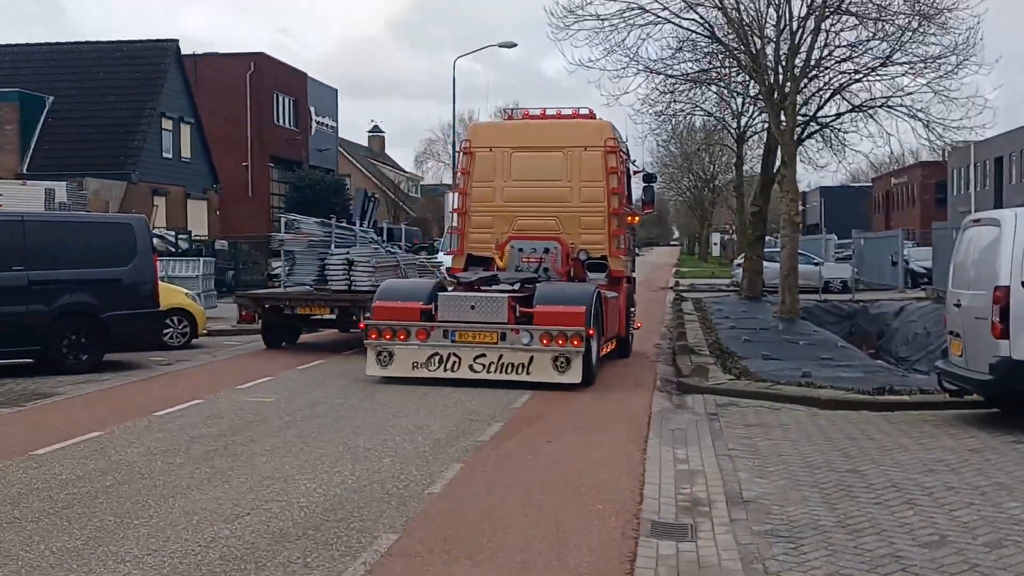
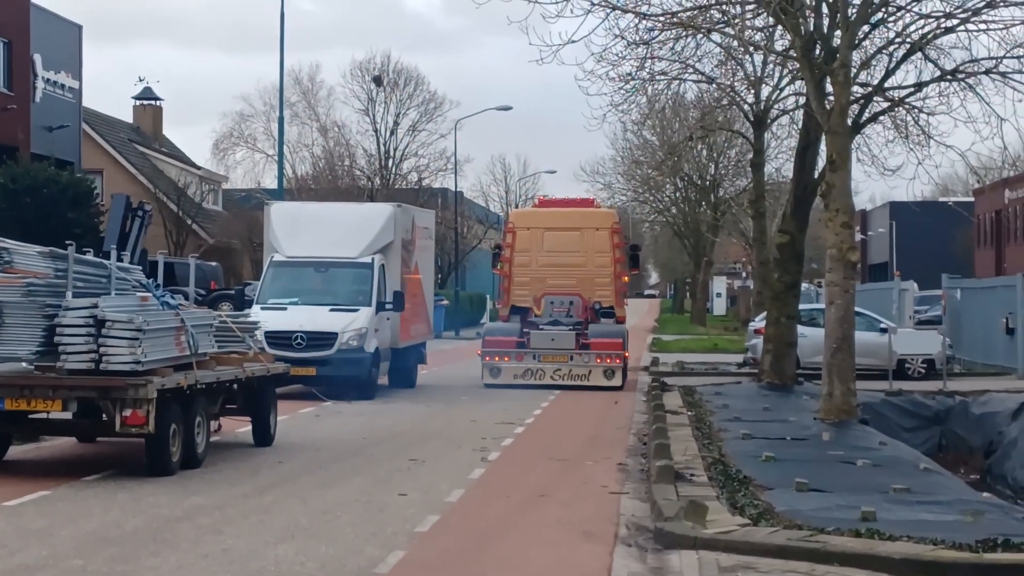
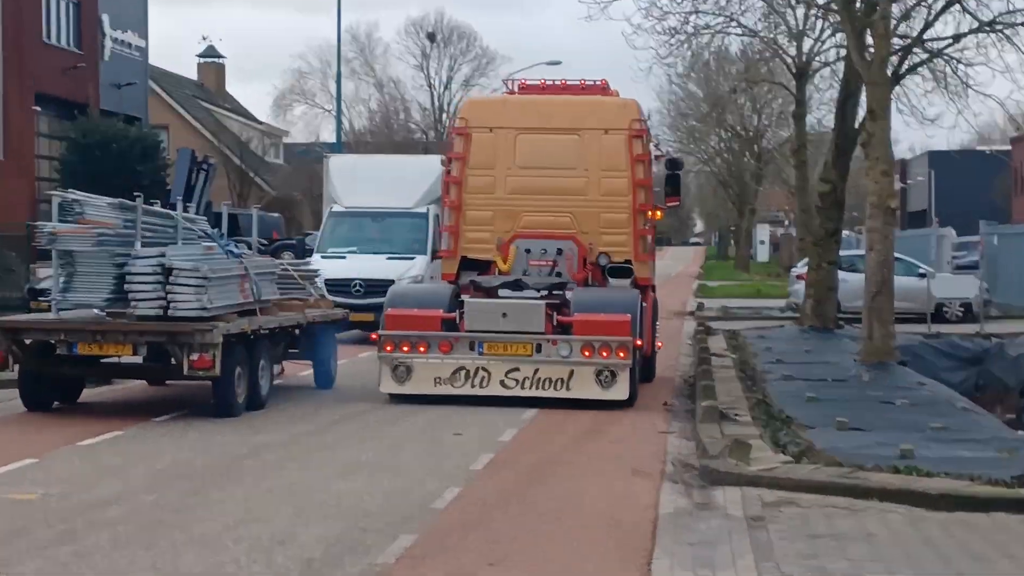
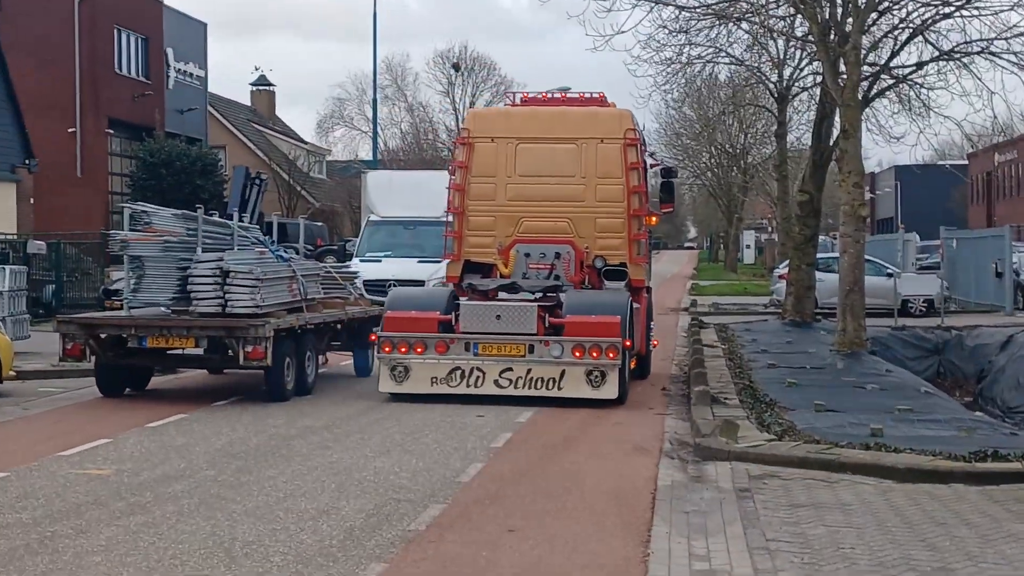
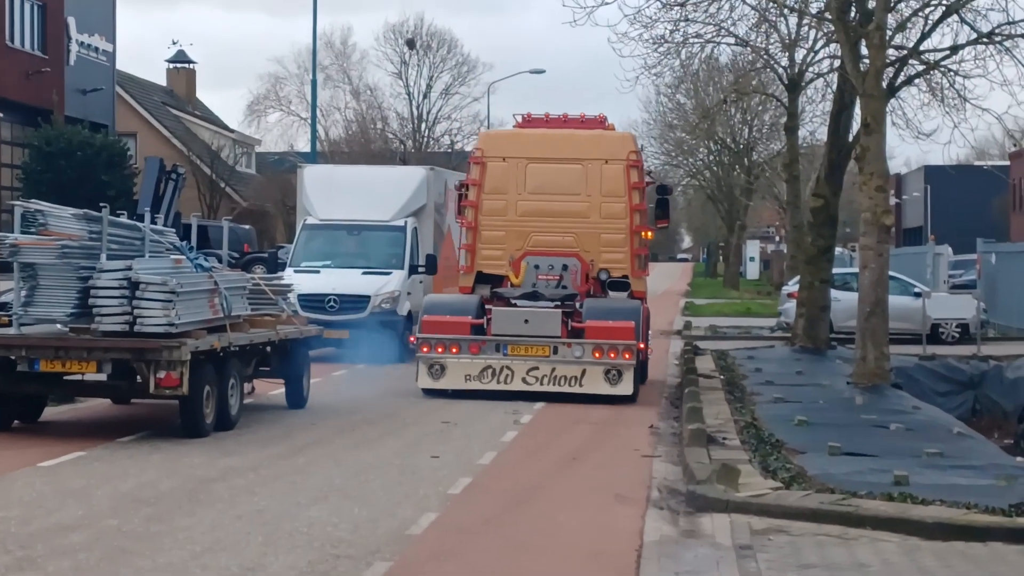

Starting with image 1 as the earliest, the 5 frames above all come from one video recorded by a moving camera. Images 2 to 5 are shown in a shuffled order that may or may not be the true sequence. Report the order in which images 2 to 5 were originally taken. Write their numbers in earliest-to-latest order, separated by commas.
4, 3, 5, 2
